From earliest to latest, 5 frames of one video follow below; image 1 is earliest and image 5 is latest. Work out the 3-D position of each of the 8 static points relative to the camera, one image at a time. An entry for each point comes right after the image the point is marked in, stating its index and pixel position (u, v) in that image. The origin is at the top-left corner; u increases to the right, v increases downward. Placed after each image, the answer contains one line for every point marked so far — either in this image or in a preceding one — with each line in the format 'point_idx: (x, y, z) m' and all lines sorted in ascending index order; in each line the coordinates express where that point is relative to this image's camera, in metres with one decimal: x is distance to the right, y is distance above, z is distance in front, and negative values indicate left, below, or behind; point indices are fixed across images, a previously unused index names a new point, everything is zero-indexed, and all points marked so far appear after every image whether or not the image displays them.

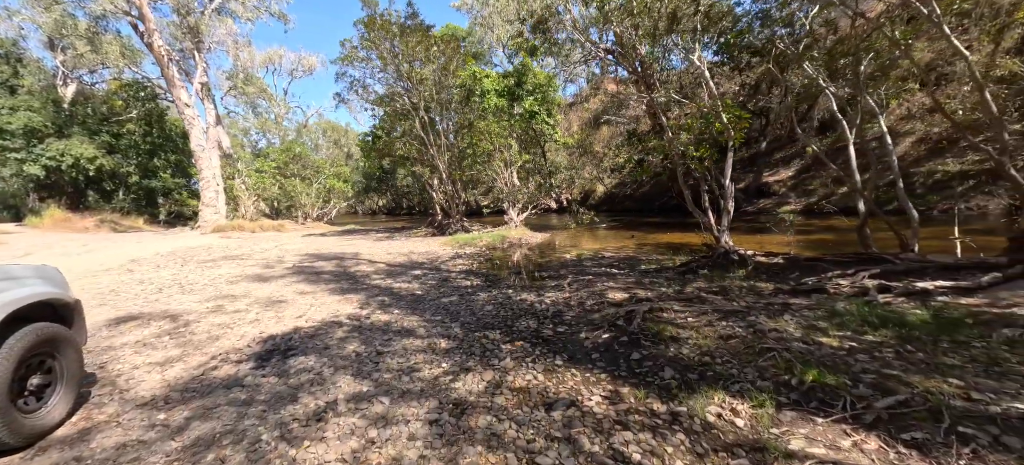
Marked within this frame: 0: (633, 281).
0: (+2.1, -0.8, +7.0) m
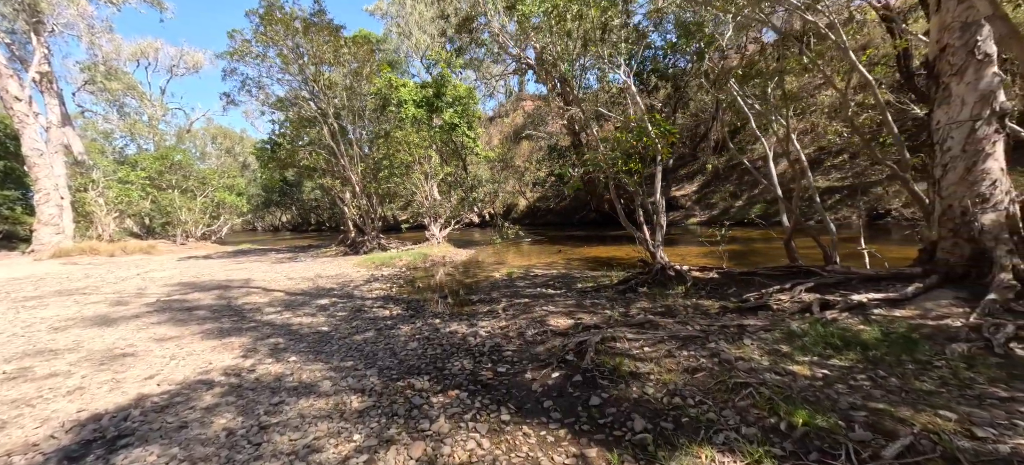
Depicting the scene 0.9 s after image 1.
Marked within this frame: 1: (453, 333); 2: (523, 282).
0: (+1.0, -1.1, +6.5) m
1: (-0.9, -1.5, +6.0) m
2: (+0.2, -1.1, +8.8) m
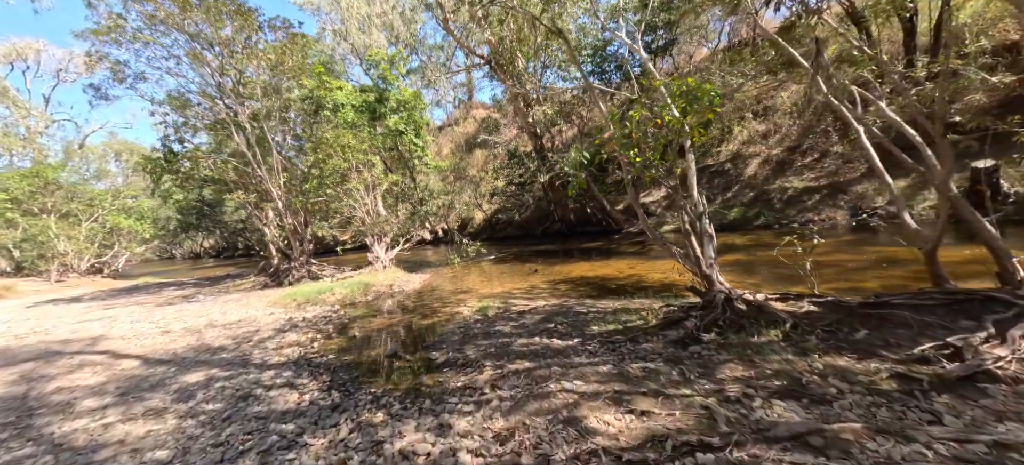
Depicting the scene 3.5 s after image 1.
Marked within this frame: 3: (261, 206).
0: (+1.0, -1.3, +3.9) m
1: (-0.8, -1.7, +3.1) m
2: (-0.1, -1.4, +6.1) m
3: (-11.5, +1.2, +18.4) m
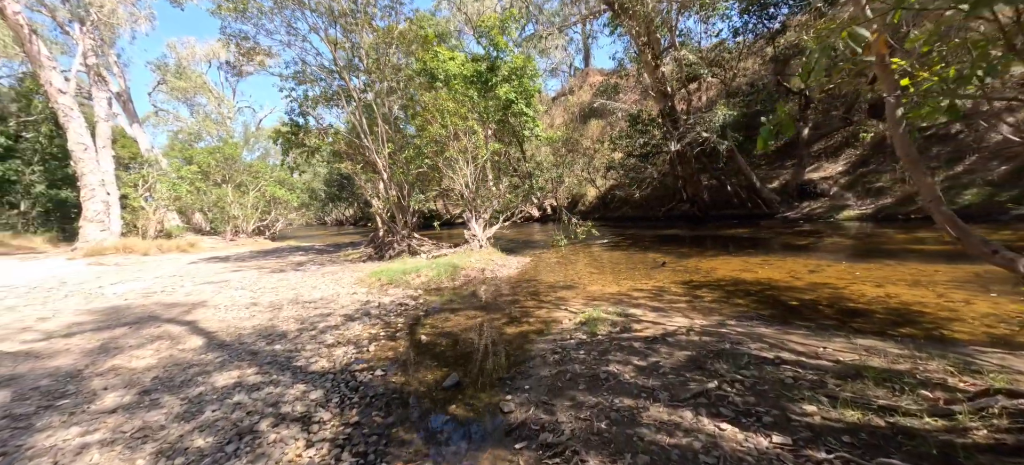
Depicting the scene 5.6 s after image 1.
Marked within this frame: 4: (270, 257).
0: (+1.5, -1.3, +1.4) m
1: (-0.4, -1.7, +1.2) m
2: (+1.1, -1.2, +3.8) m
3: (-6.4, +2.5, +18.6) m
4: (-10.6, -1.1, +17.8) m
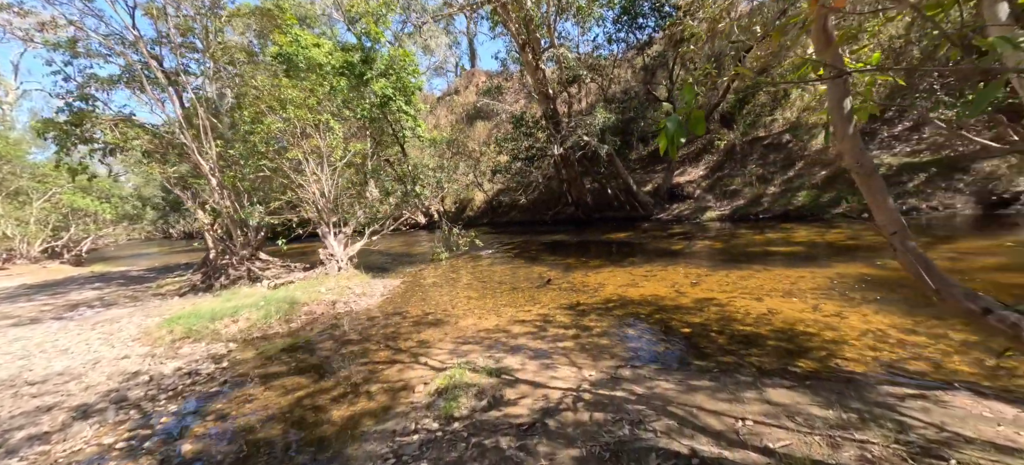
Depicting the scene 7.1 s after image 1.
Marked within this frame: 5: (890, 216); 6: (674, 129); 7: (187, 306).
0: (+0.9, -1.6, +0.2) m
1: (-0.9, -2.0, -0.5) m
2: (-0.1, -1.6, +2.4) m
3: (-11.3, +1.8, +14.8) m
4: (-15.1, -2.0, +13.0) m
5: (+1.8, +0.1, +2.0) m
6: (+0.7, +0.4, +1.7) m
7: (-6.6, -1.5, +8.3) m
